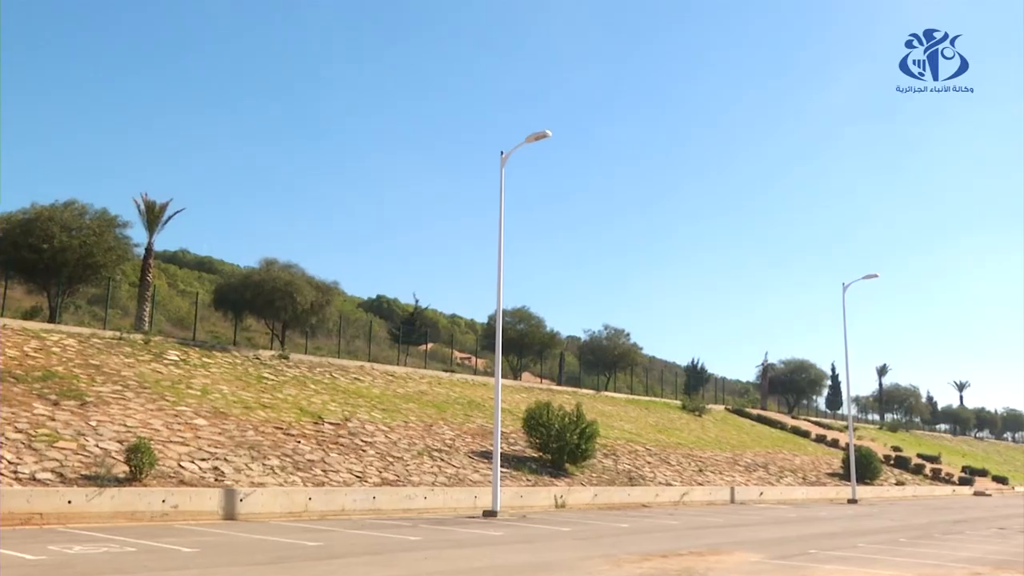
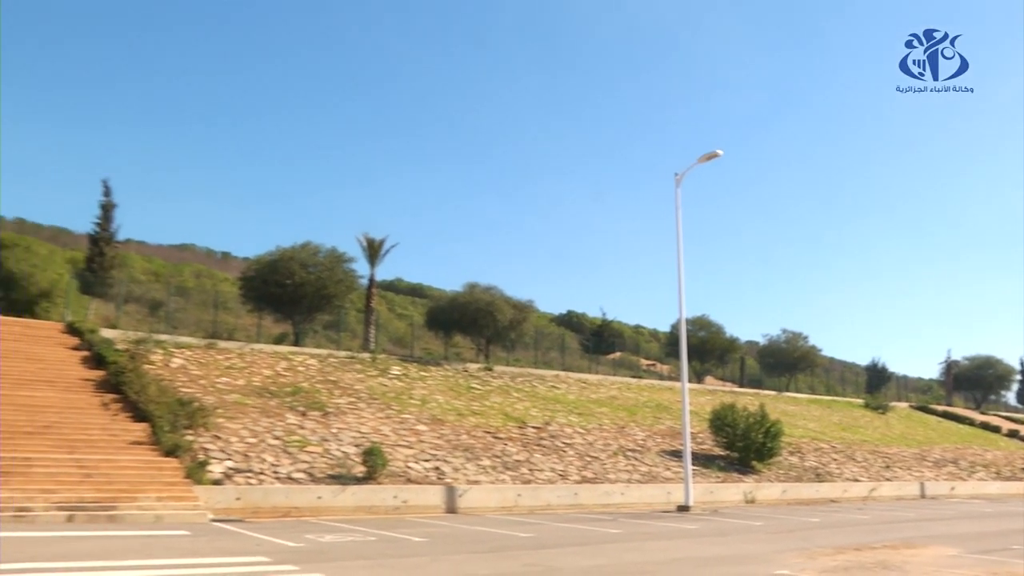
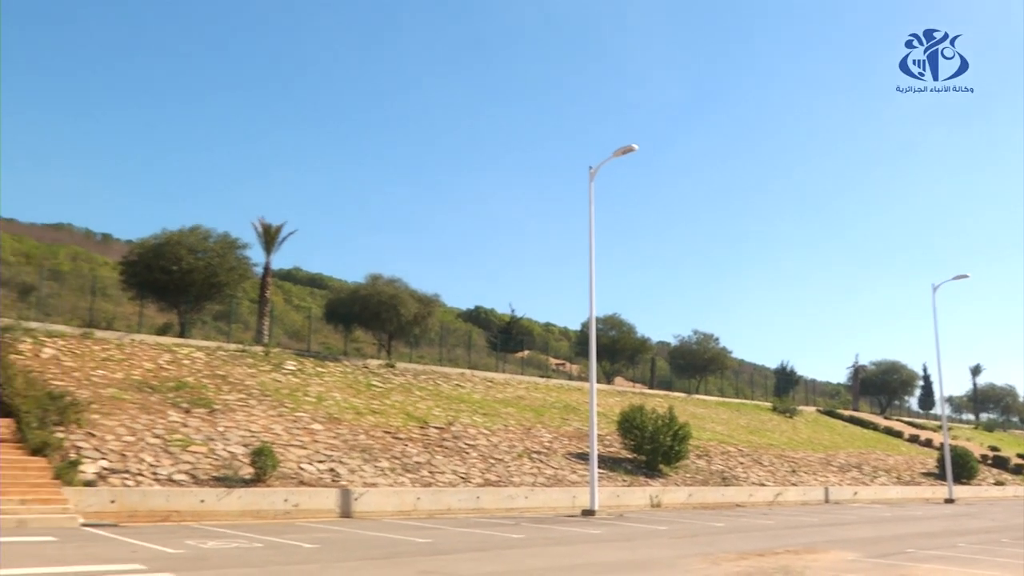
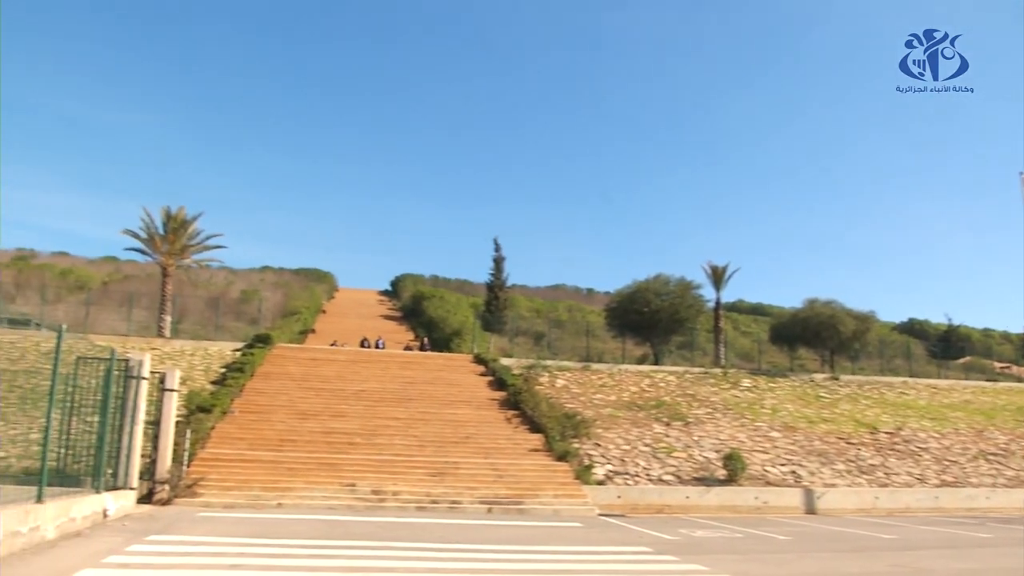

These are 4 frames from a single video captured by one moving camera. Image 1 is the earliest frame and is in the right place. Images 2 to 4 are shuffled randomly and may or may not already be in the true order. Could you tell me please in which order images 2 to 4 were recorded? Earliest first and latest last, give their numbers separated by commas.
3, 2, 4
